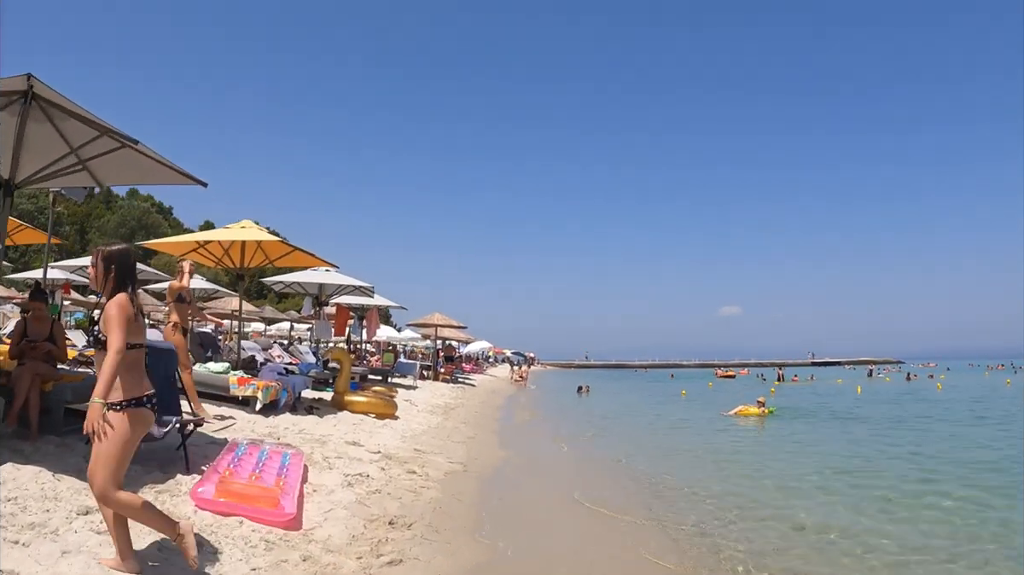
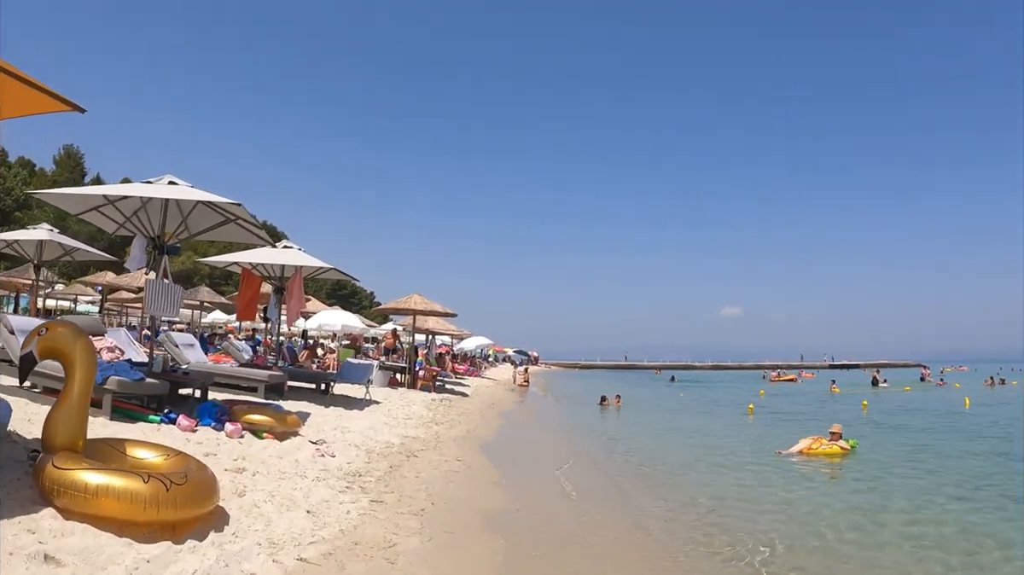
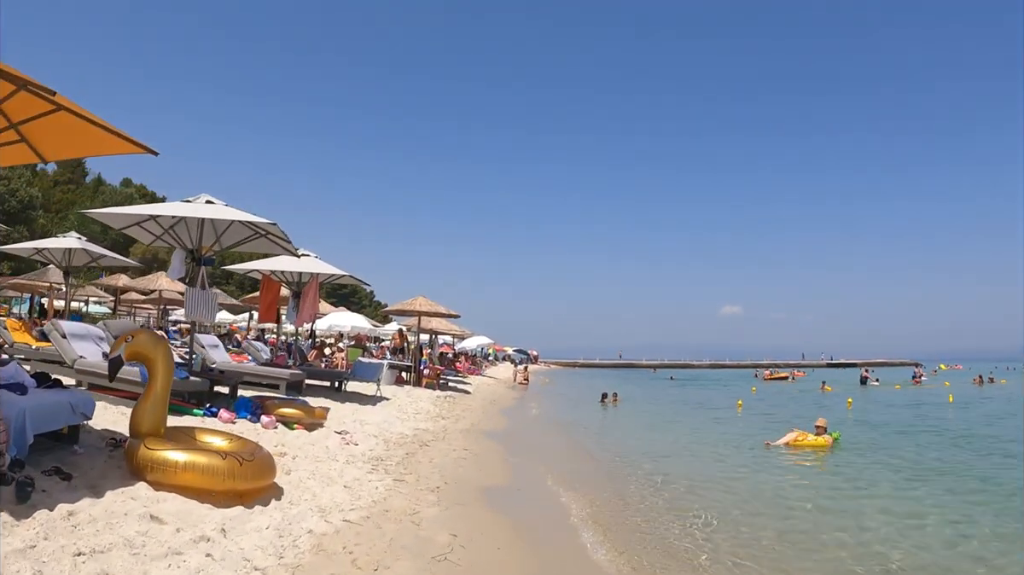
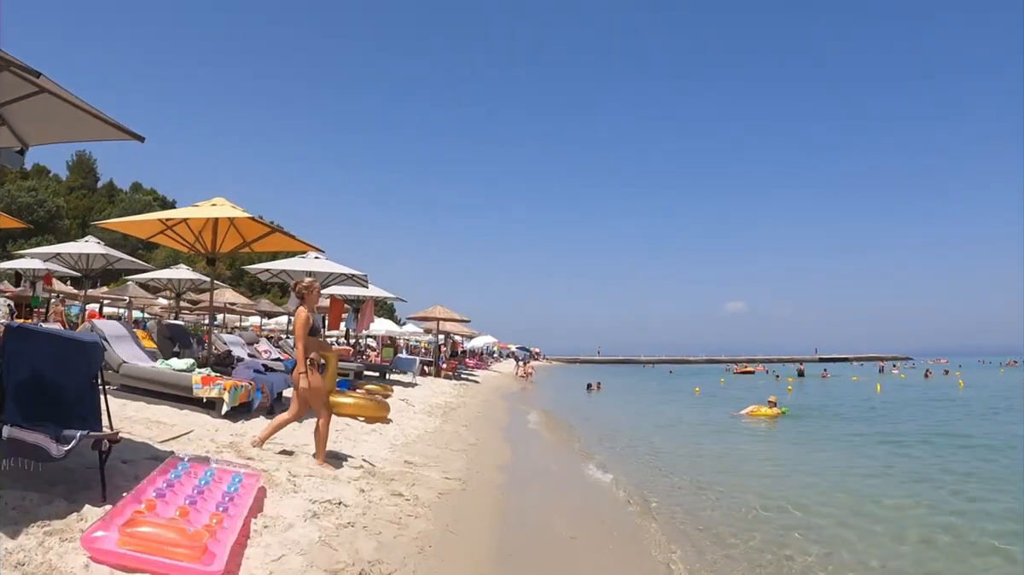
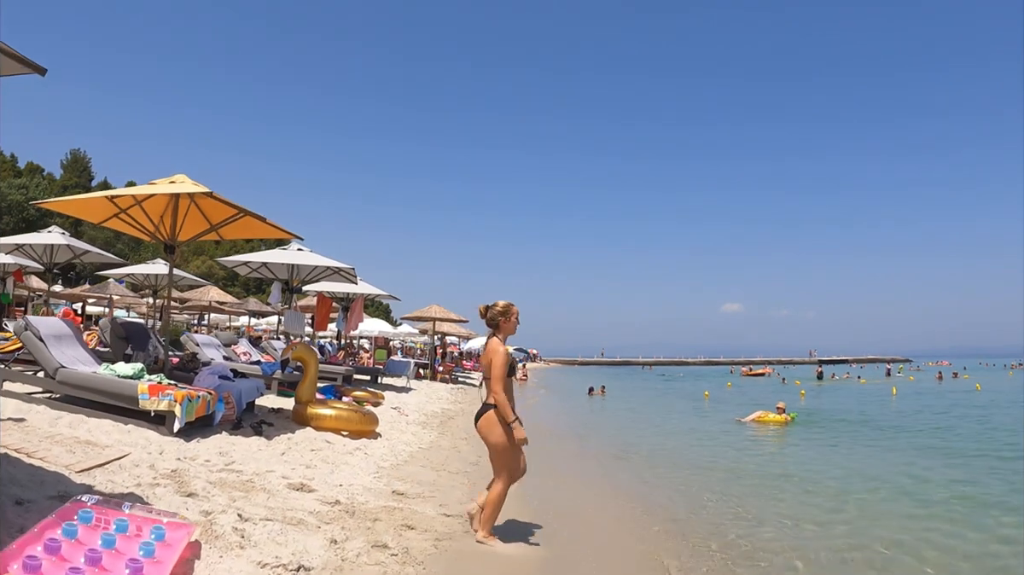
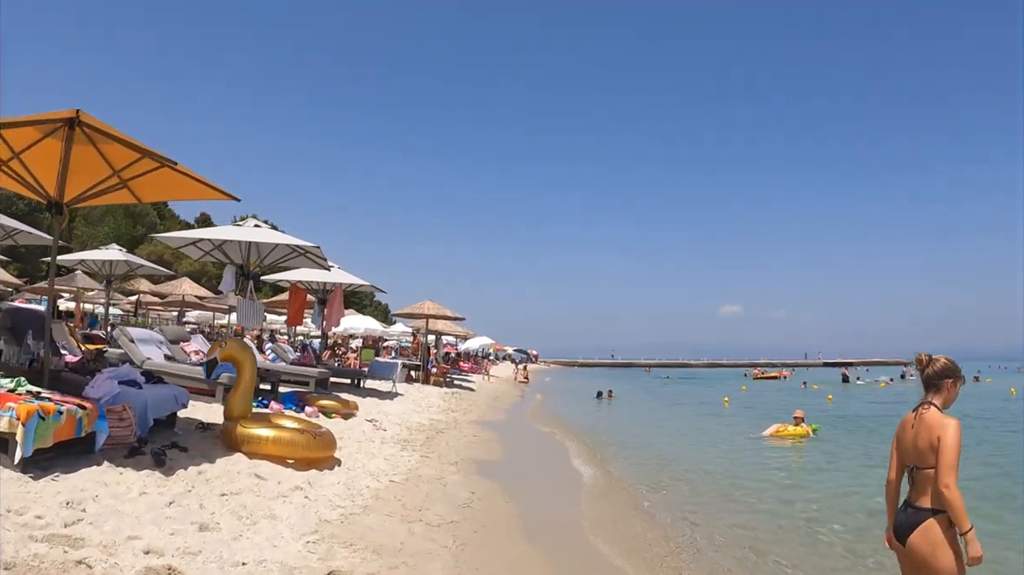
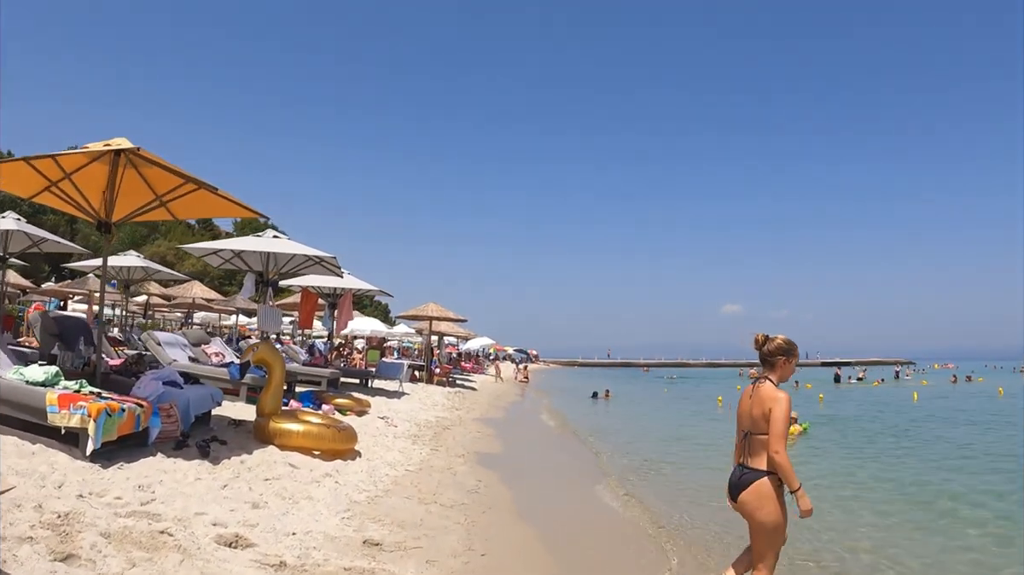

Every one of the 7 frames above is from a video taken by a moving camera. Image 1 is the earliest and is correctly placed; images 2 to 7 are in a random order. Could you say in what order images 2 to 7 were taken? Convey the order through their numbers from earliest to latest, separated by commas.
4, 5, 7, 6, 3, 2
